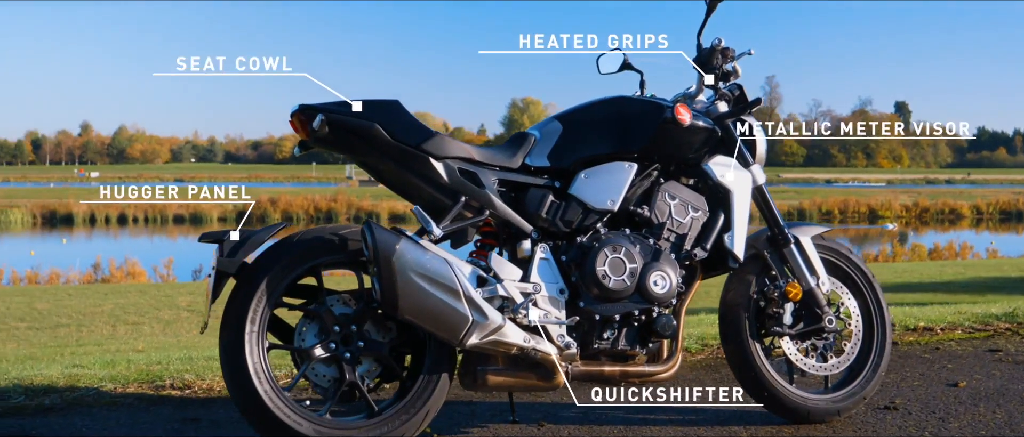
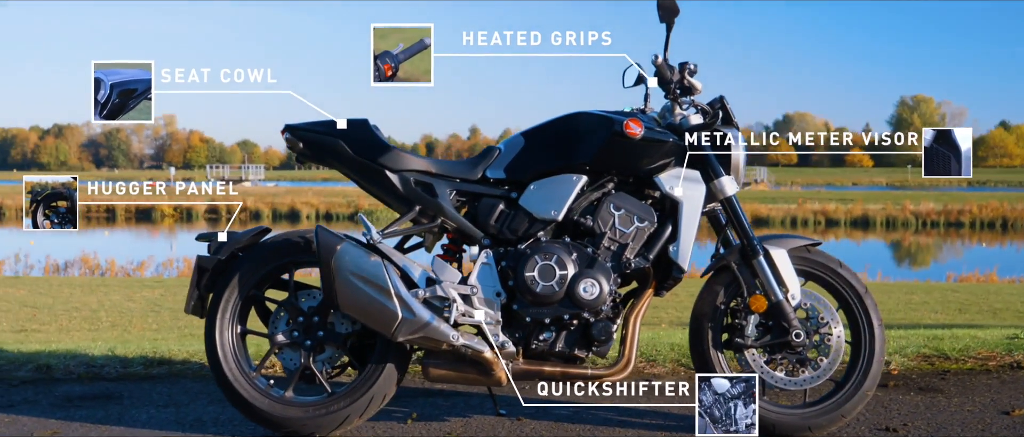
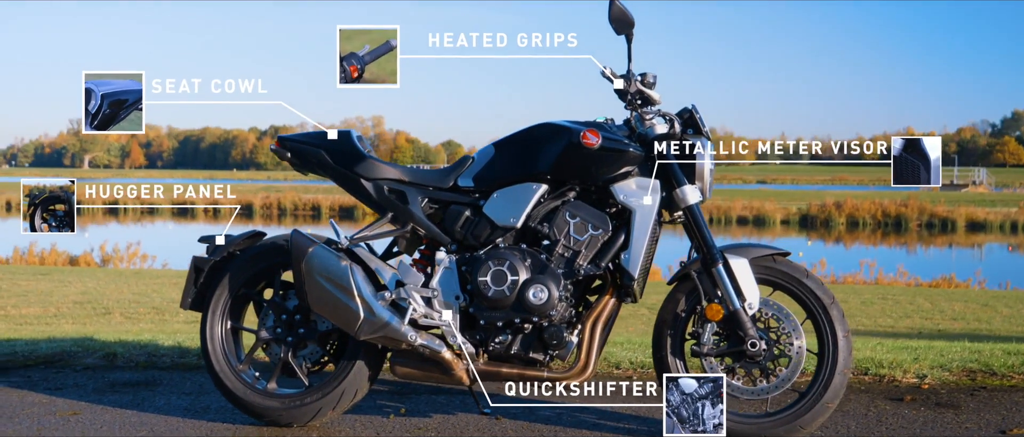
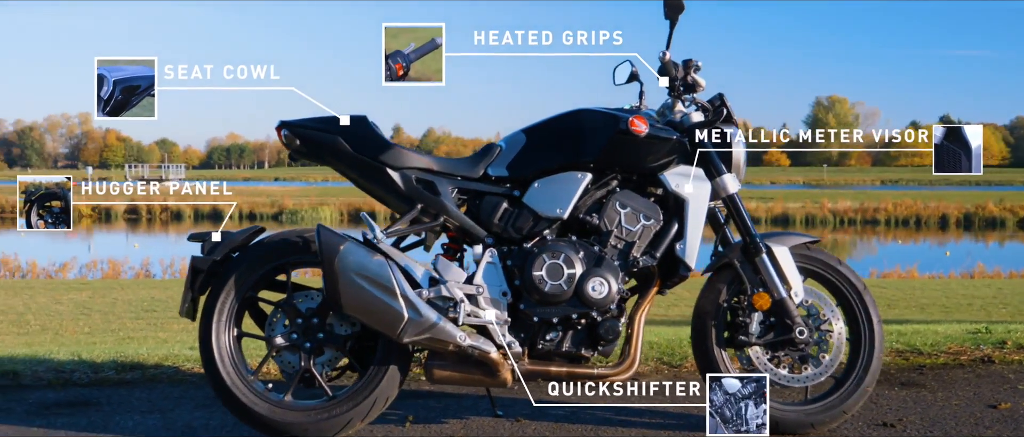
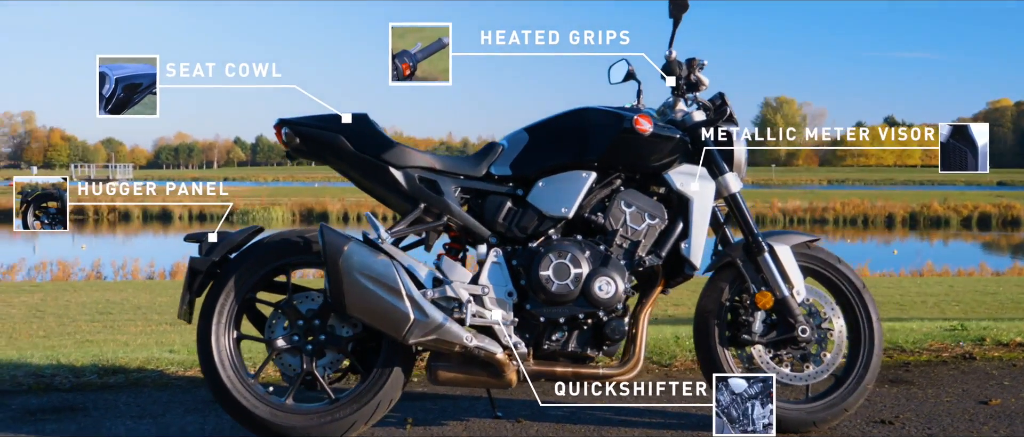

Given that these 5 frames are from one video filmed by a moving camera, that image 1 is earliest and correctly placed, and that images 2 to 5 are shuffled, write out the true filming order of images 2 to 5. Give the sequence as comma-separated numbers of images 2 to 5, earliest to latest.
5, 4, 2, 3
